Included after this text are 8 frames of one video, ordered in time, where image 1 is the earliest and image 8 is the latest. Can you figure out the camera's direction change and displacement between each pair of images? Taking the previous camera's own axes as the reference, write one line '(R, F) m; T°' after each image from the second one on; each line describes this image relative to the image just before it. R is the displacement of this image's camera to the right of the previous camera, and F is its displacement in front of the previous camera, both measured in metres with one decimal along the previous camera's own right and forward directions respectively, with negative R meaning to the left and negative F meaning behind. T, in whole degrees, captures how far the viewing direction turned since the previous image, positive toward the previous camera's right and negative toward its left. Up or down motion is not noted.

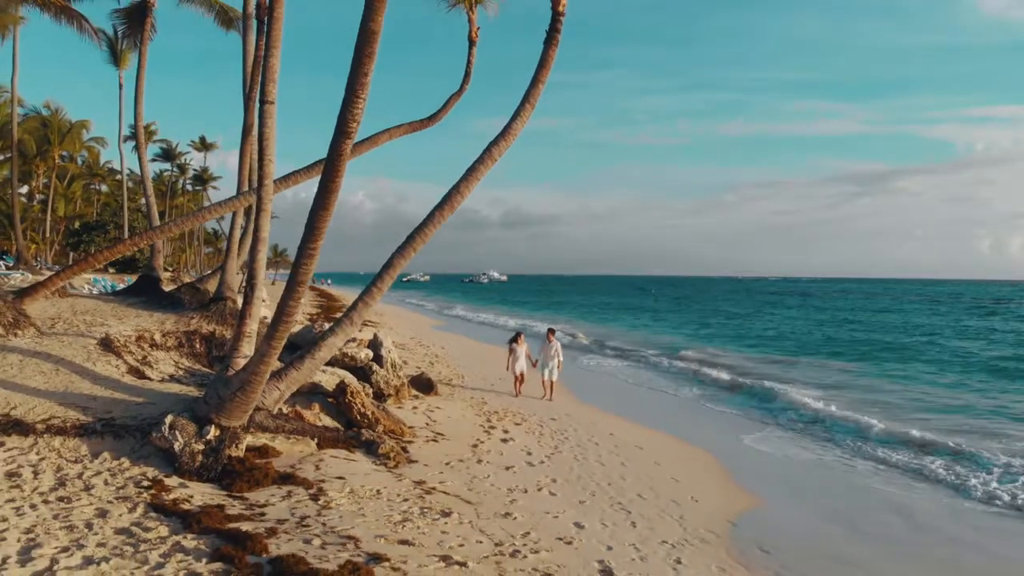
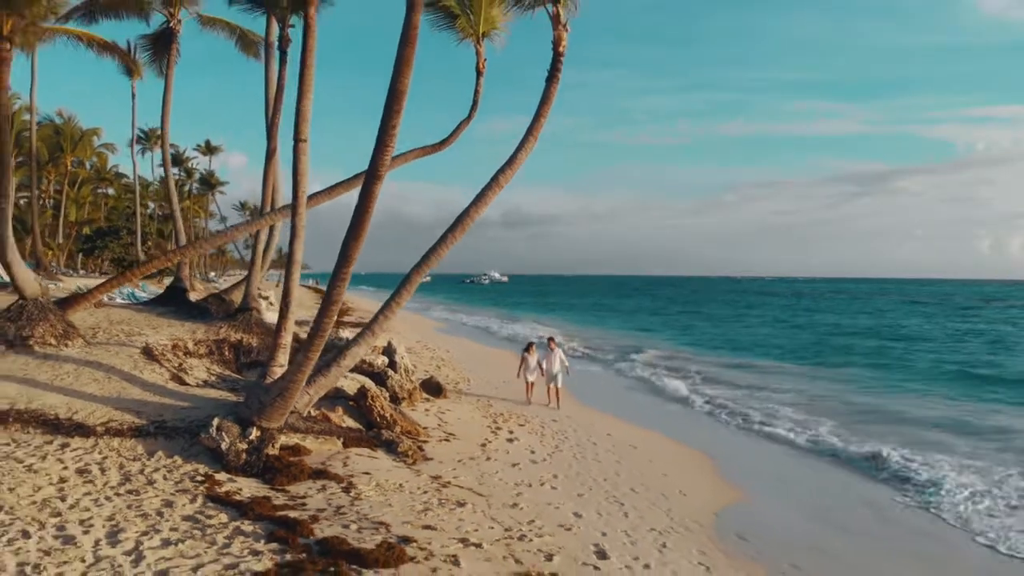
(-0.1, -0.8) m; 0°
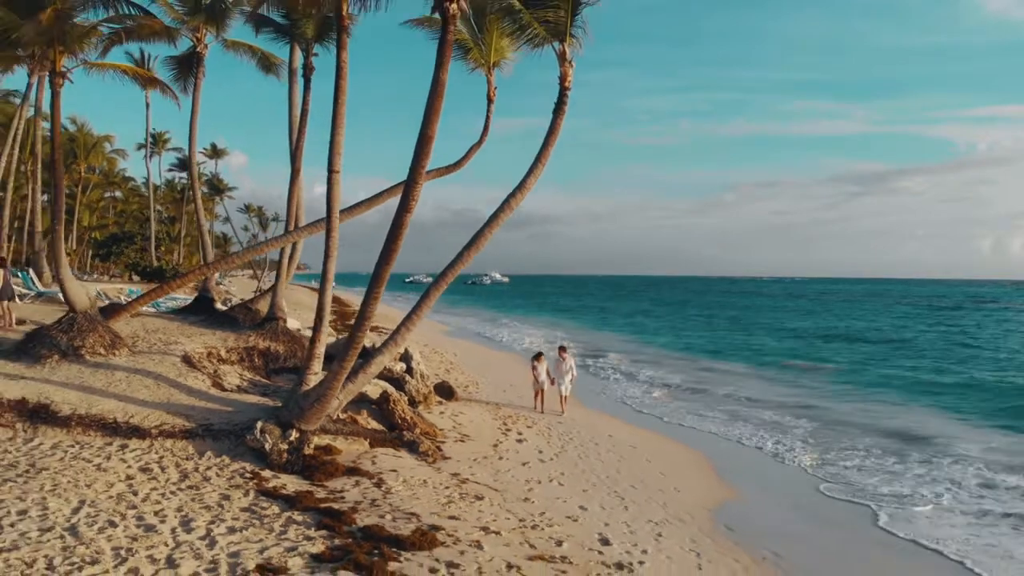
(-0.1, -0.8) m; 0°
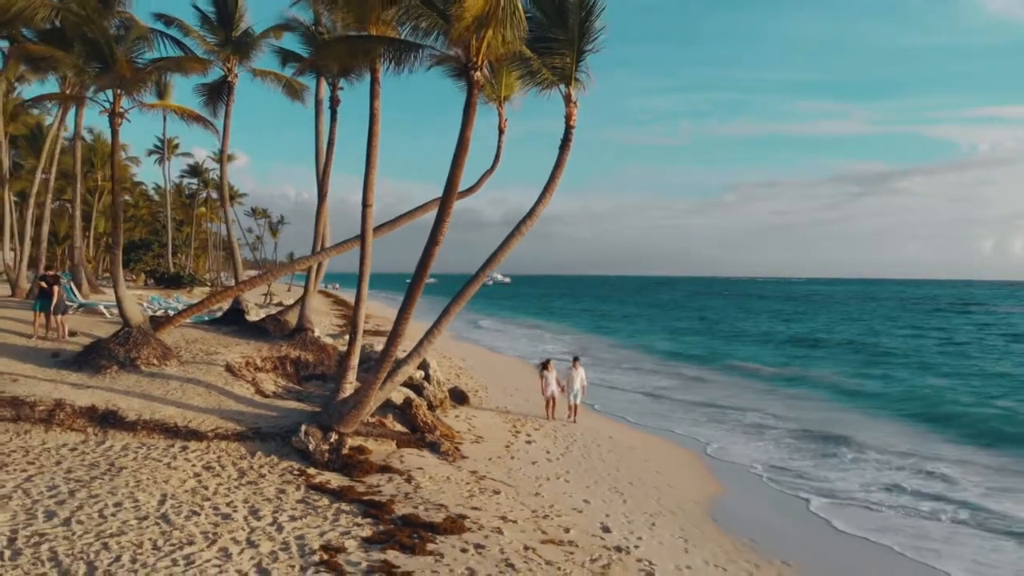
(-0.2, -1.1) m; 0°
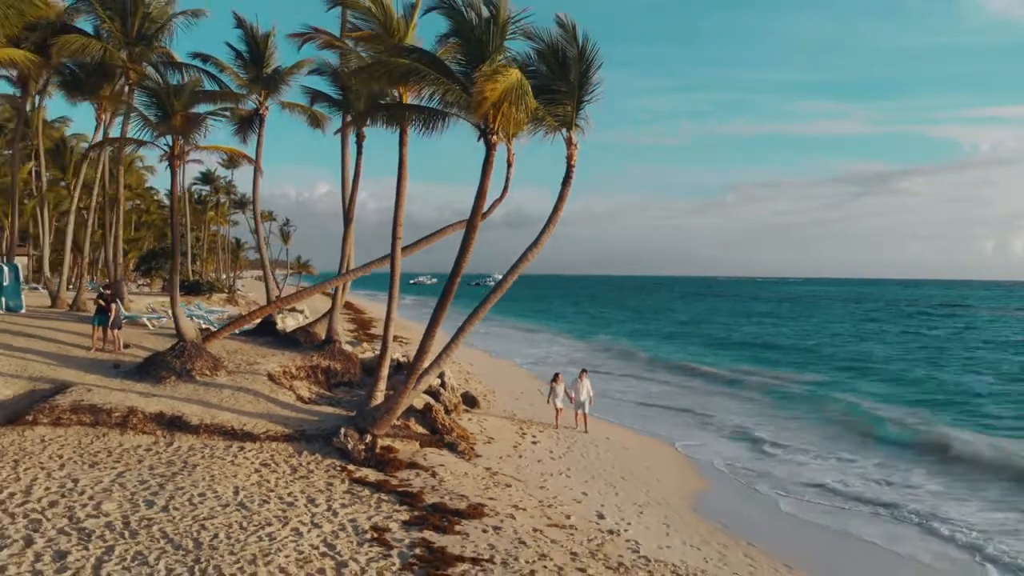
(-0.1, -1.4) m; 0°
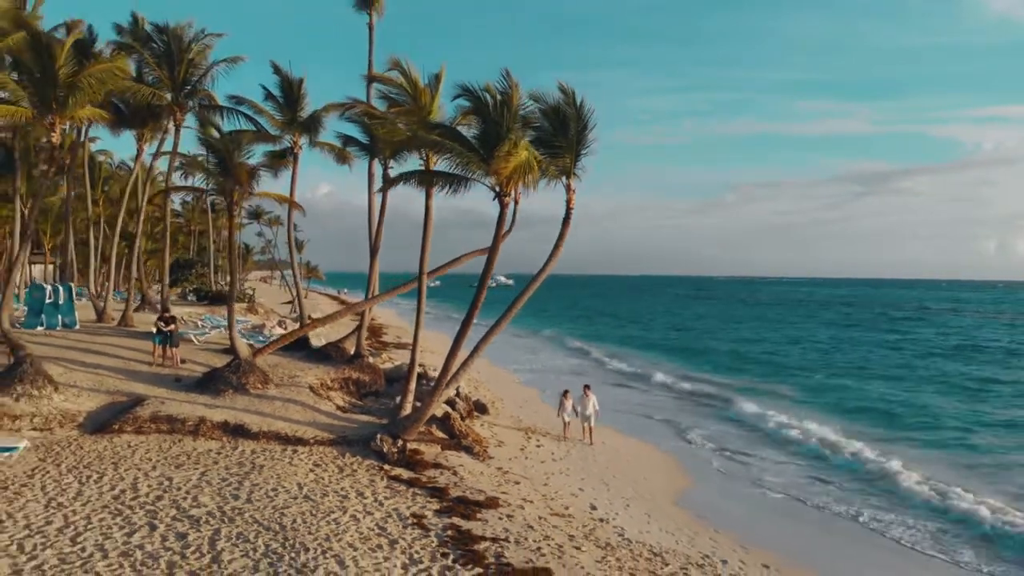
(-0.1, -2.0) m; 0°
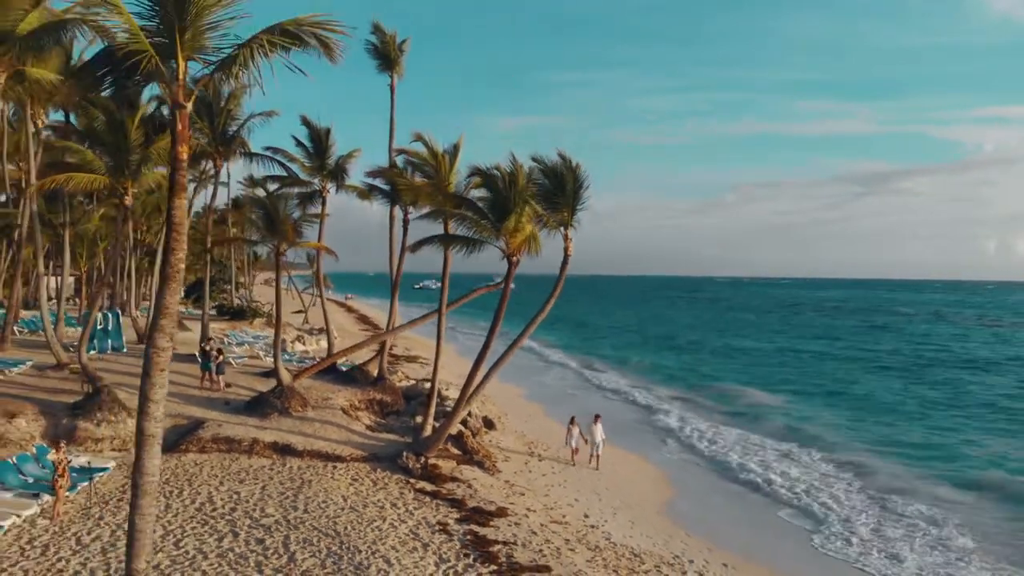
(-0.1, -2.2) m; 0°
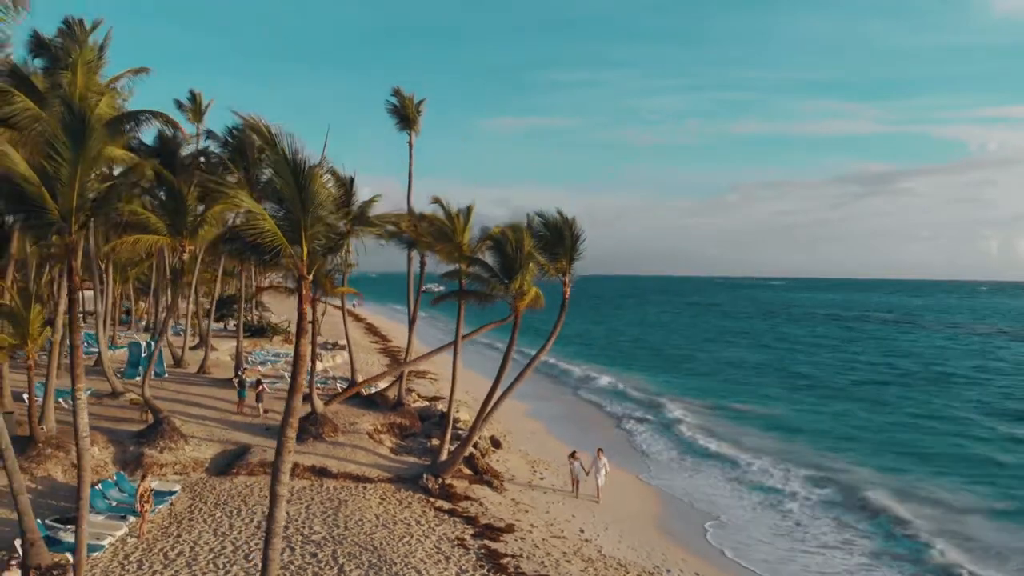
(-0.1, -2.2) m; 0°
